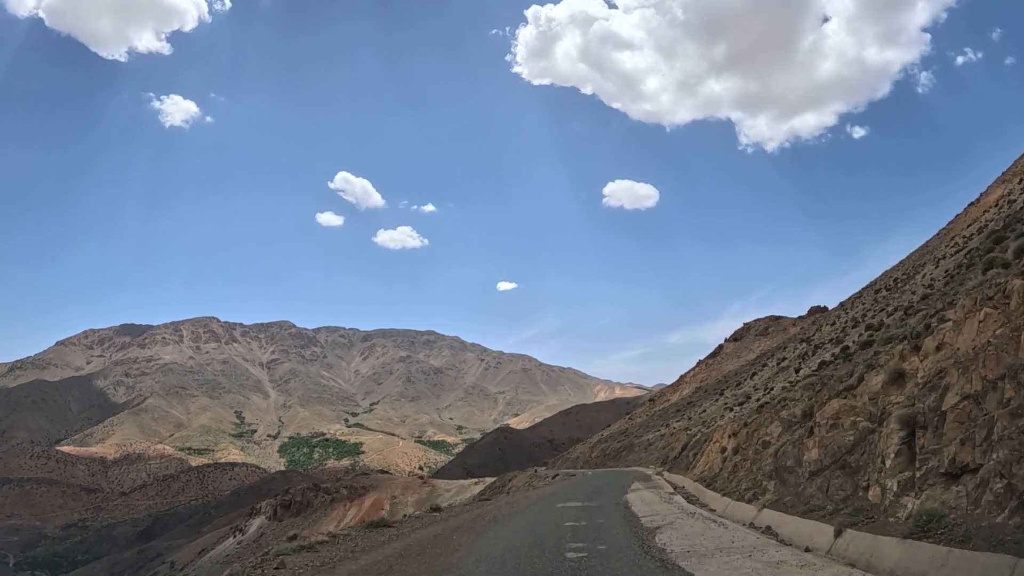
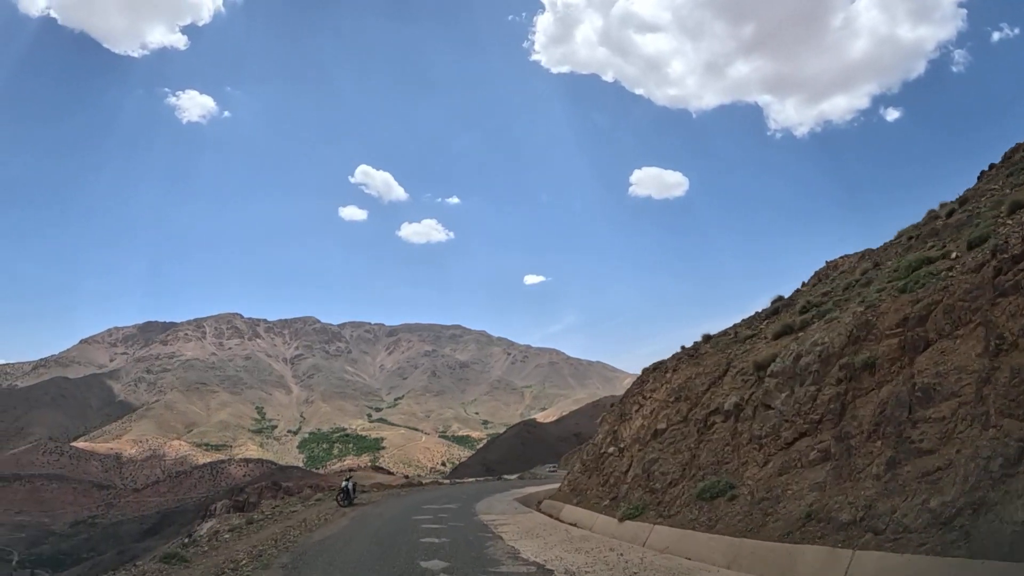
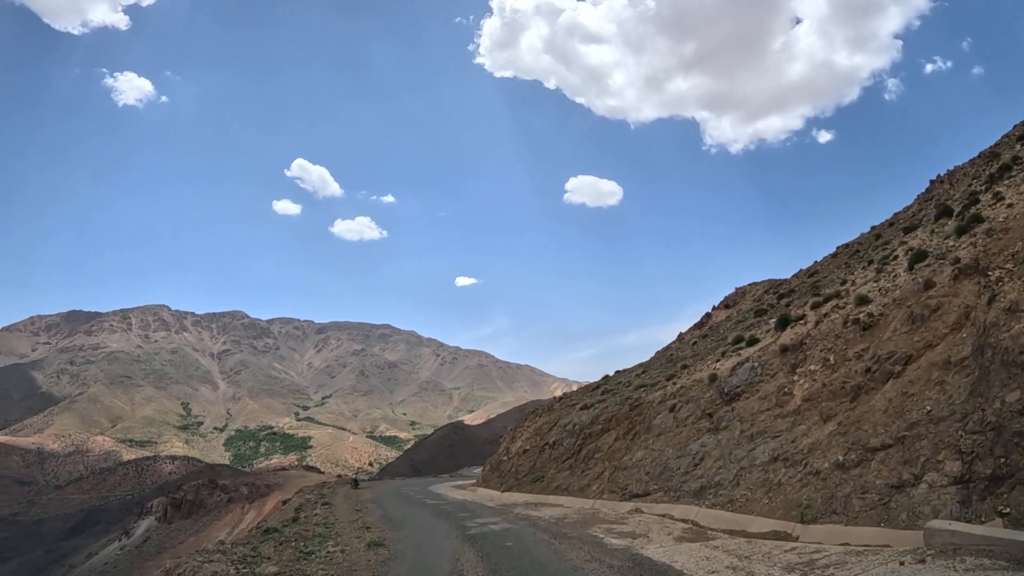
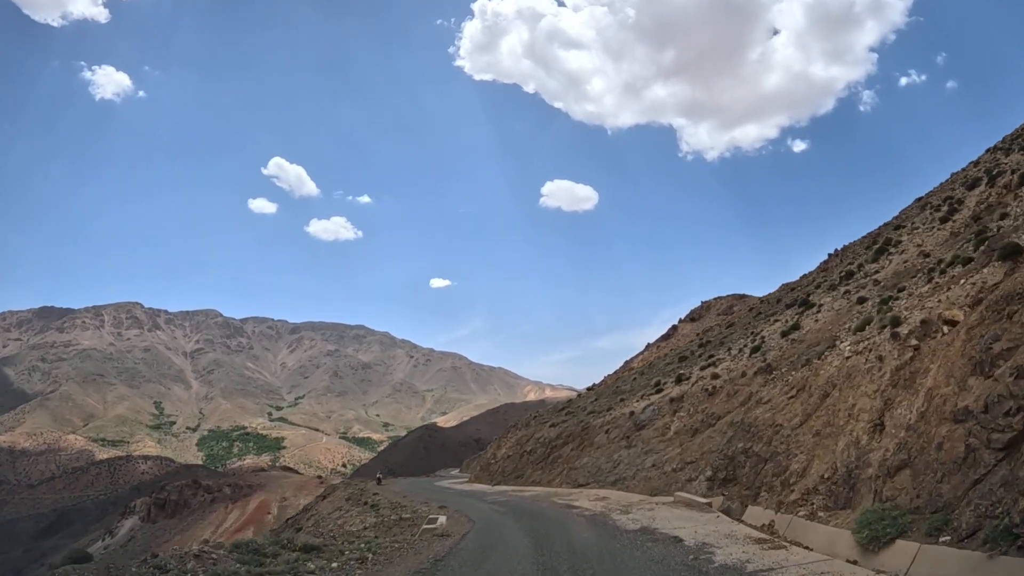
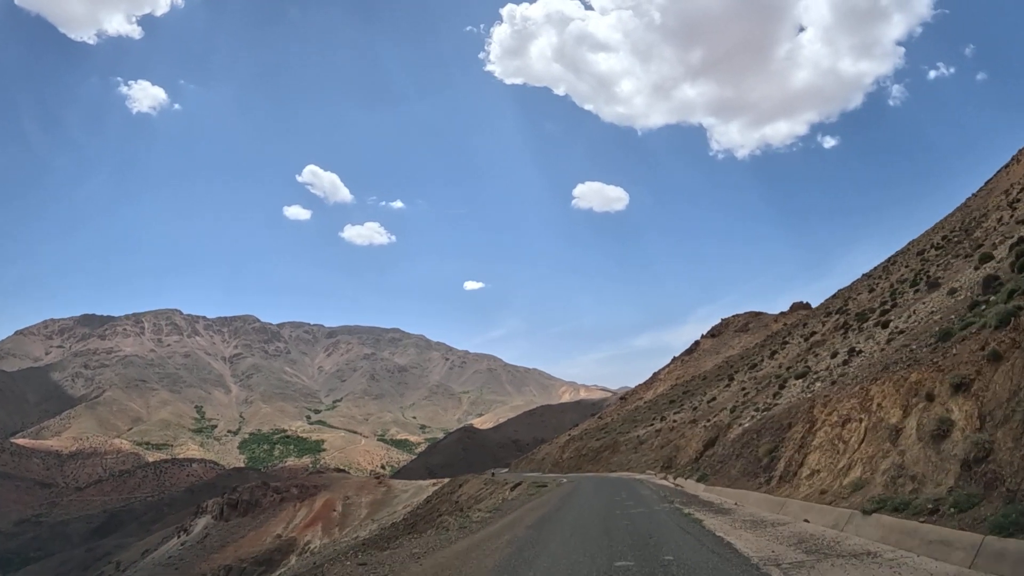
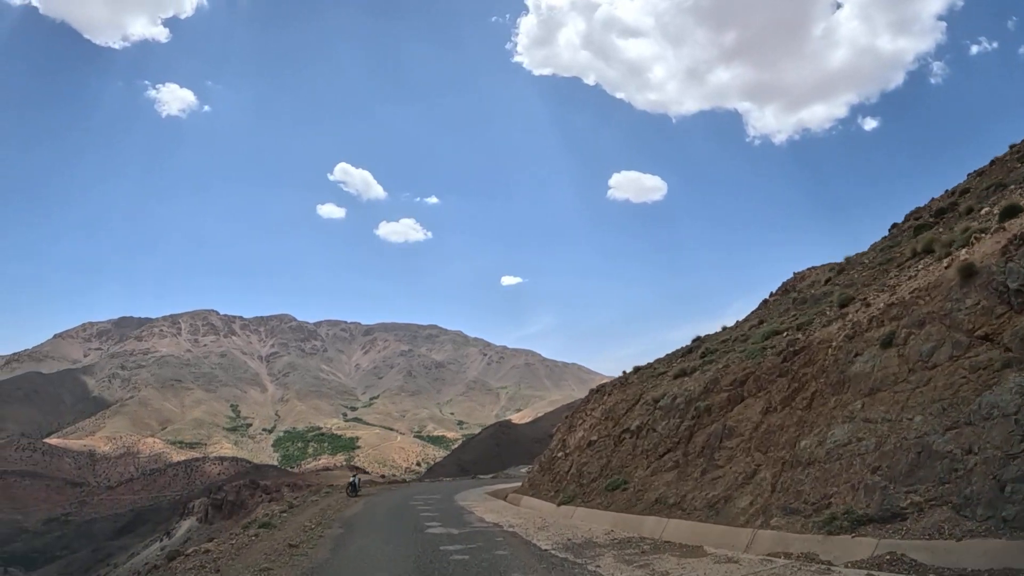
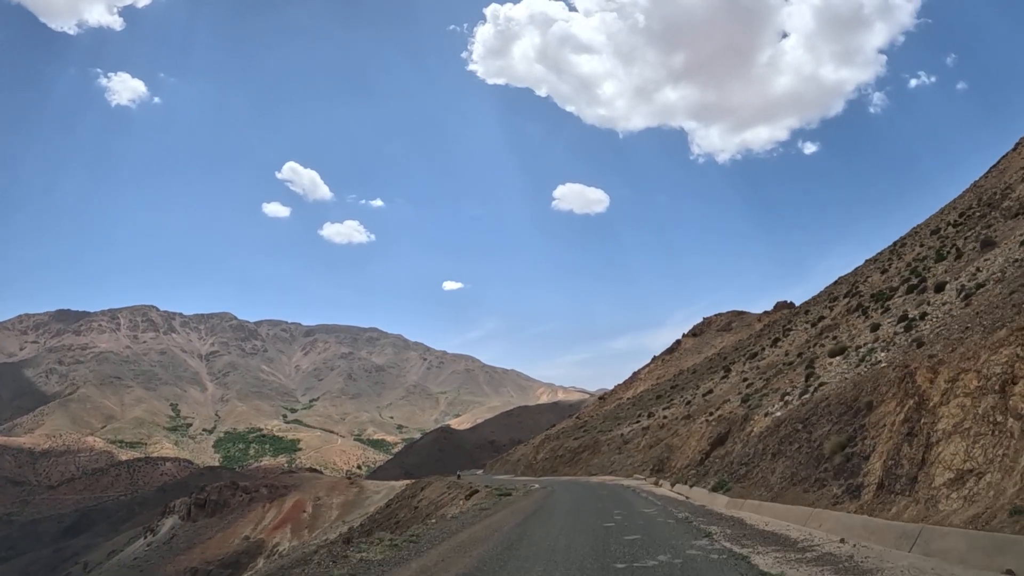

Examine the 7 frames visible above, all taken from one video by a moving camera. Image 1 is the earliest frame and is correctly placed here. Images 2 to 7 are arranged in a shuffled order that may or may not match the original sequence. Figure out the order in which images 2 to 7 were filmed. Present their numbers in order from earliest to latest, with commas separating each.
5, 7, 4, 3, 6, 2
